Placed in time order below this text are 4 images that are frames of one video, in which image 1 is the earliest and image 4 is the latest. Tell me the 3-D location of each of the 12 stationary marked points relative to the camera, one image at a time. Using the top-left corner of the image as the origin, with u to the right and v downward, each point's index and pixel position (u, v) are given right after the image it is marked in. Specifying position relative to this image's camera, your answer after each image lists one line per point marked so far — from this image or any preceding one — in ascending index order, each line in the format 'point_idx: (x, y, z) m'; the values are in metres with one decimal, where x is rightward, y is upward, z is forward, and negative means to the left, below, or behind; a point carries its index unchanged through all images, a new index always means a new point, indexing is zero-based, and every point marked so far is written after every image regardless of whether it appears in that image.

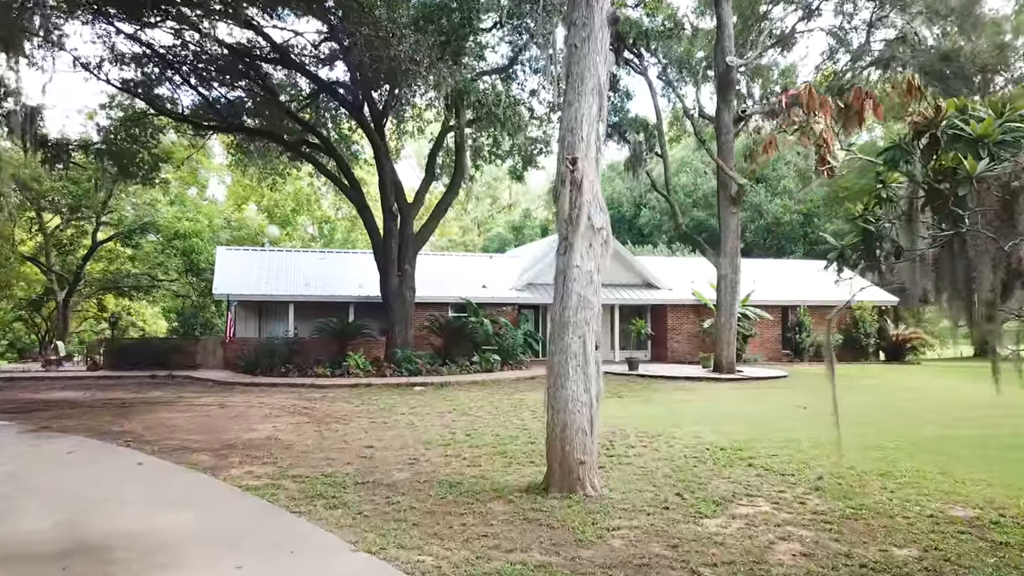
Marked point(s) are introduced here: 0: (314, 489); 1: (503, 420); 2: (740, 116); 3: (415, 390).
0: (-1.7, -1.7, +7.0) m
1: (-0.1, -1.9, +11.8) m
2: (+5.6, +4.3, +19.9) m
3: (-2.0, -2.1, +16.4) m
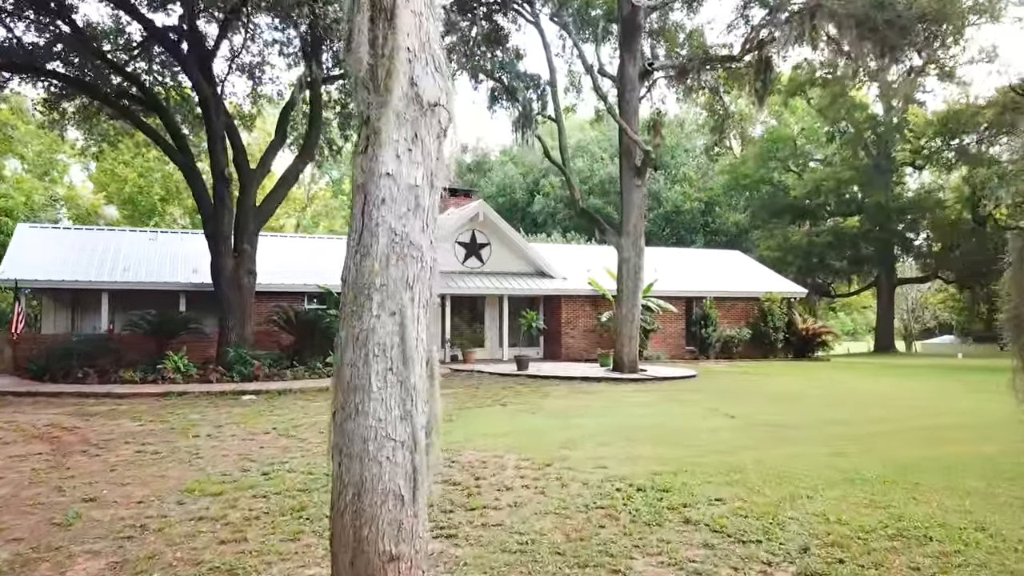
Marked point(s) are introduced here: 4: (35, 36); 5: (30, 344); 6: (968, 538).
0: (-2.8, -1.4, +3.5) m
1: (-1.9, -1.6, +8.5) m
2: (+2.9, +4.6, +17.2) m
3: (-4.2, -1.7, +12.8) m
4: (-11.2, +5.9, +18.9) m
5: (-10.0, -1.2, +16.9) m
6: (+2.7, -1.5, +4.8) m
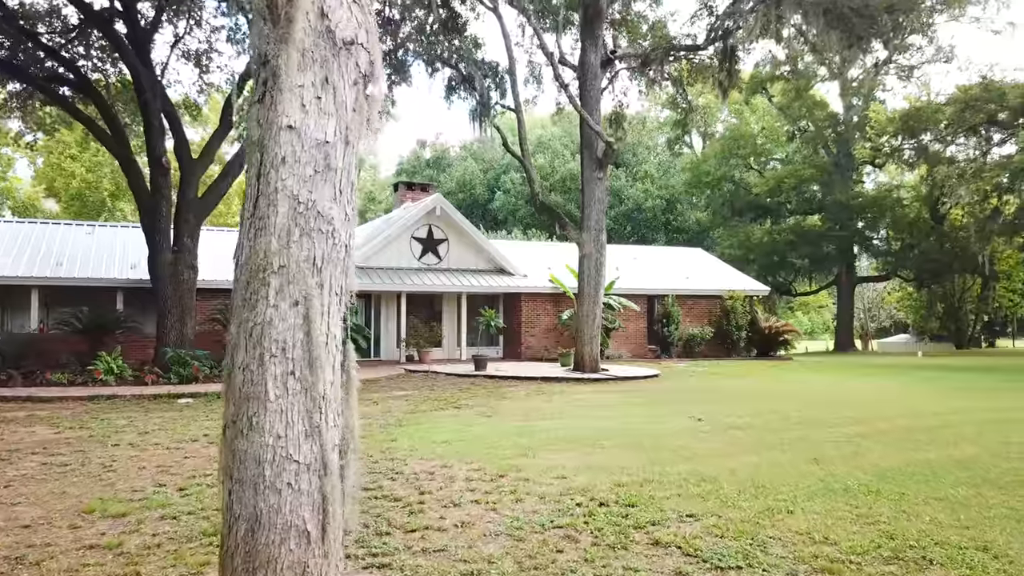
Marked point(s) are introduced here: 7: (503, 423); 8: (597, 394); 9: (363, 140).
0: (-3.0, -1.4, +2.7) m
1: (-2.3, -1.6, +7.7) m
2: (+2.0, +4.7, +16.7) m
3: (-4.9, -1.7, +11.9) m
4: (-12.1, +6.0, +17.7) m
5: (-10.8, -1.1, +15.8) m
6: (+2.4, -1.4, +4.2) m
7: (-0.1, -1.6, +9.7) m
8: (+1.4, -1.7, +13.2) m
9: (-0.5, +0.6, +3.0) m
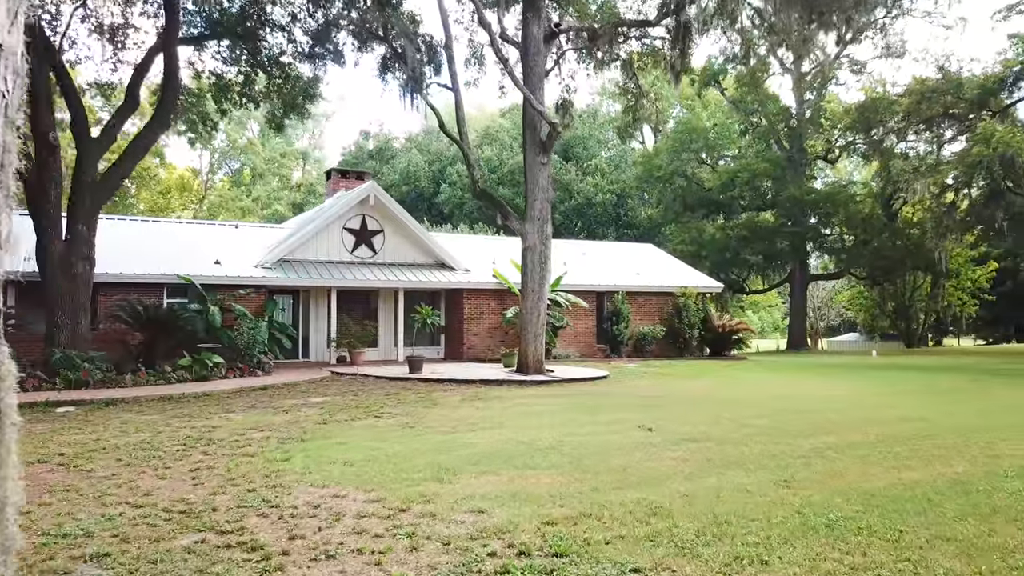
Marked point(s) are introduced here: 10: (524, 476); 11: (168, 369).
0: (-3.4, -1.3, +1.2) m
1: (-3.0, -1.5, +6.3) m
2: (+0.8, +4.7, +15.5) m
3: (-5.8, -1.6, +10.3) m
4: (-13.3, +6.1, +15.7) m
5: (-11.9, -1.0, +13.8) m
6: (+1.9, -1.3, +3.0) m
7: (-0.9, -1.5, +8.4) m
8: (+0.4, -1.6, +11.9) m
9: (-0.9, +0.6, +1.7) m
10: (+0.1, -1.4, +6.2) m
11: (-5.8, -1.3, +13.8) m
